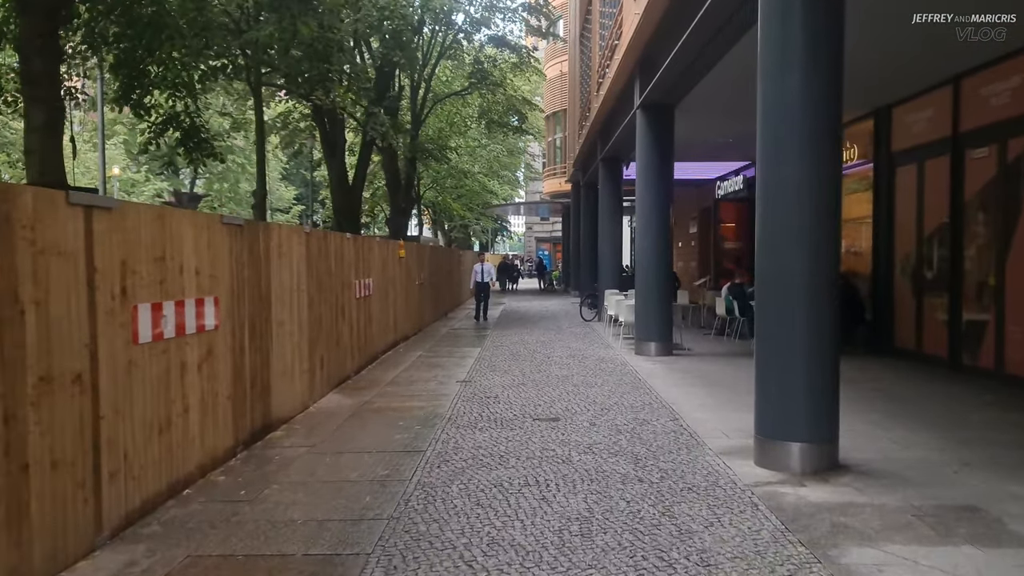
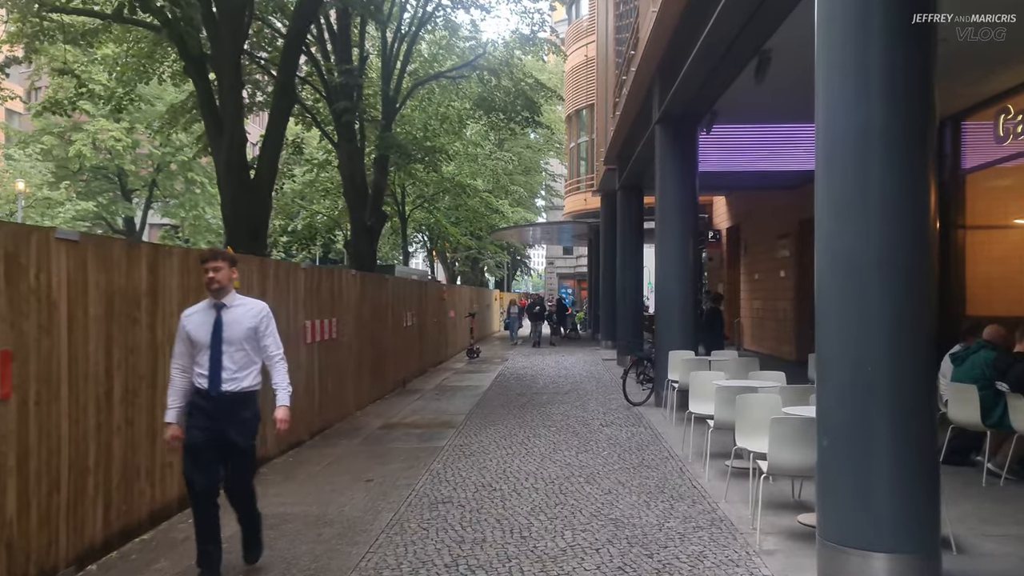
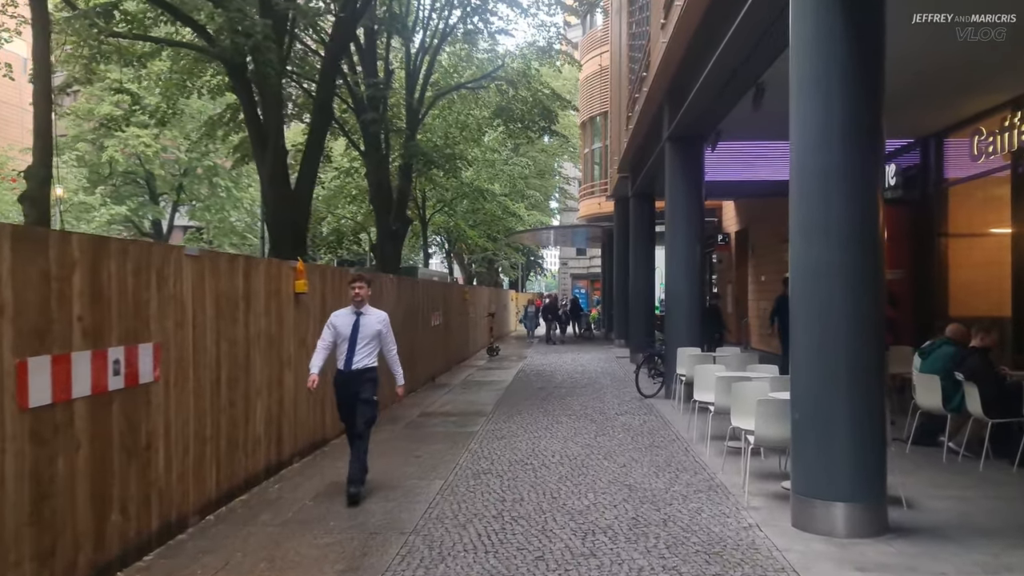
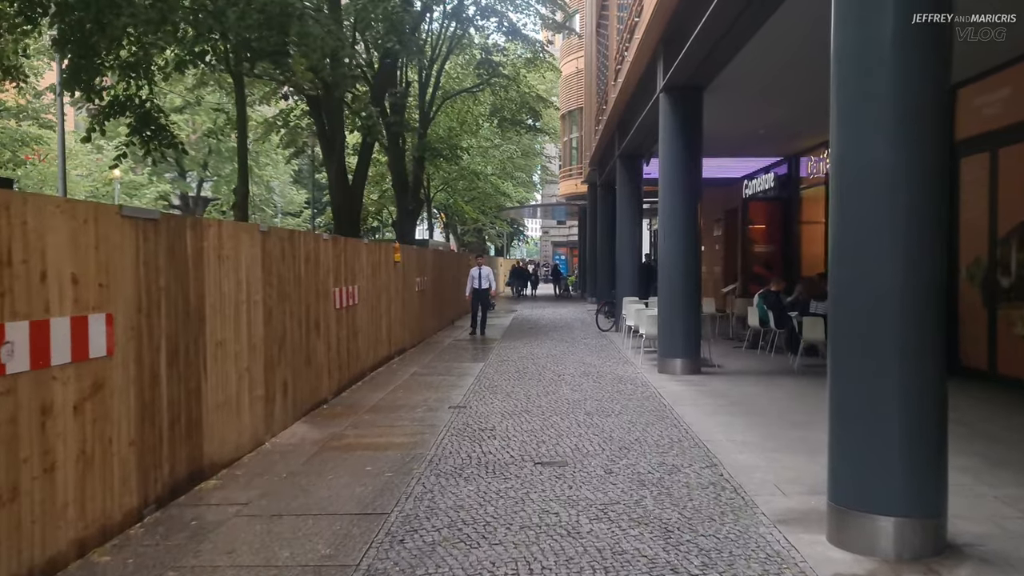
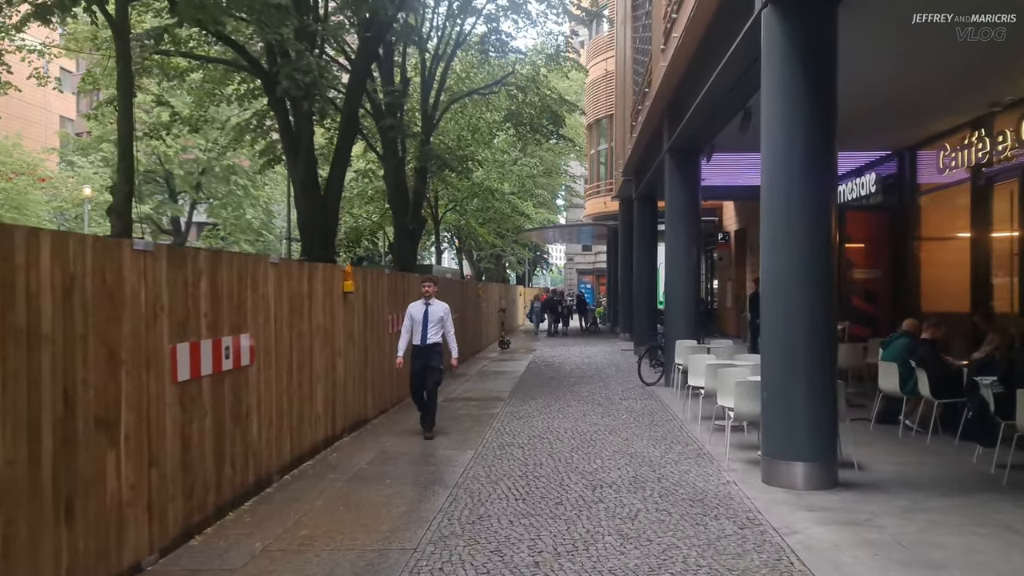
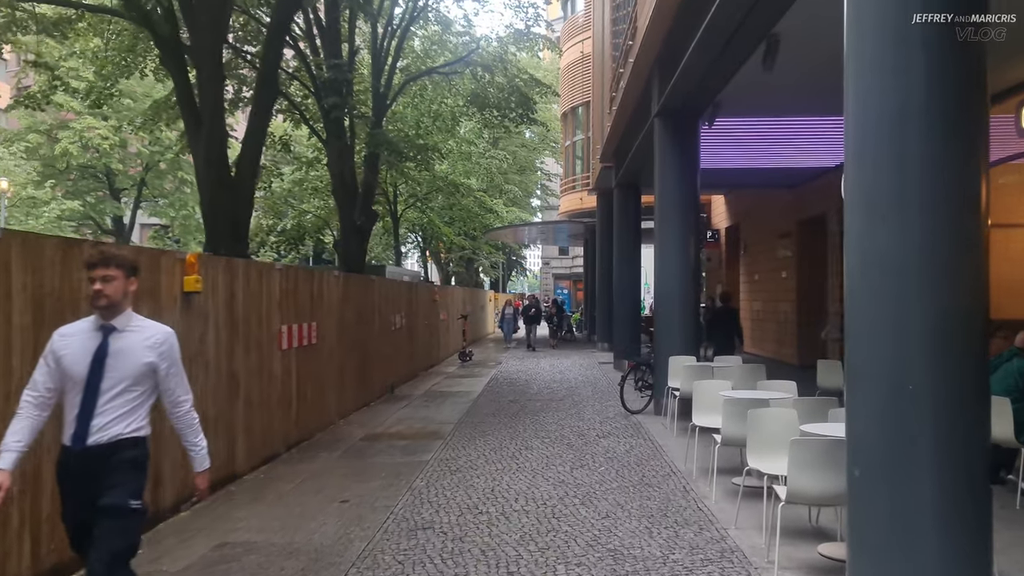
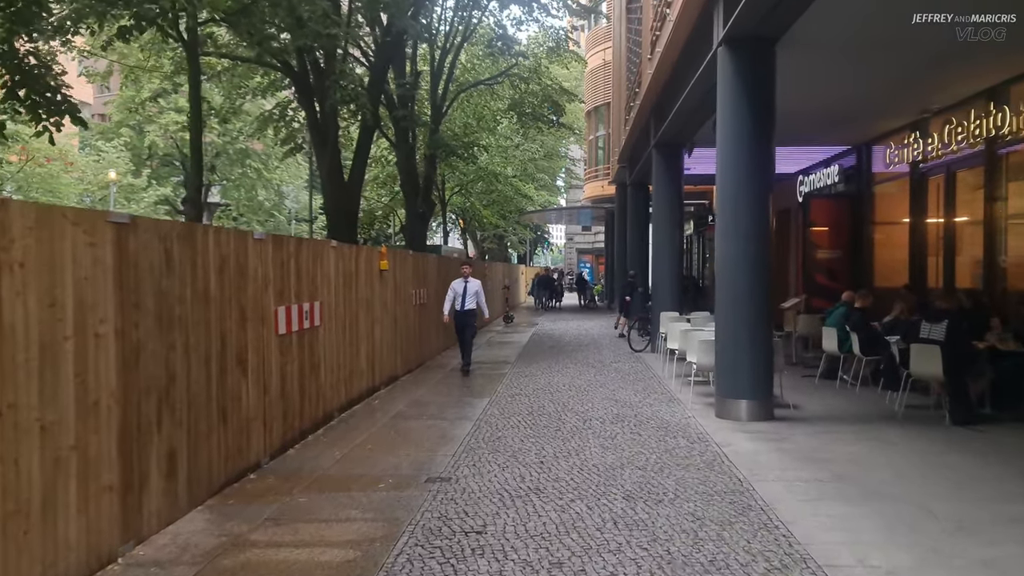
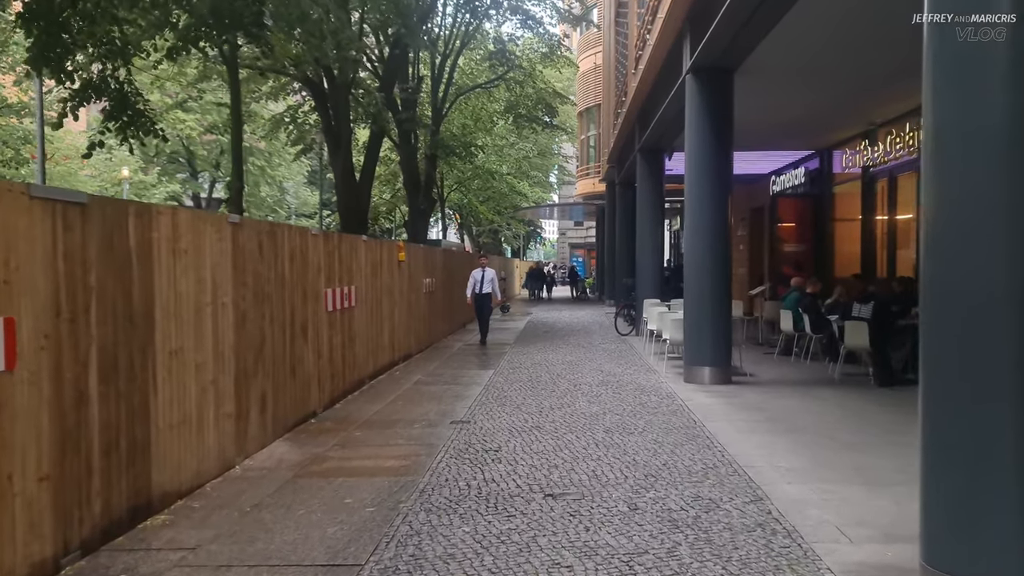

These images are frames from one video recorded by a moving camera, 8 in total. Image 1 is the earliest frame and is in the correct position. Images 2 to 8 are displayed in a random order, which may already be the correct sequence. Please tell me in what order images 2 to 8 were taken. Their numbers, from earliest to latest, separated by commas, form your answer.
4, 8, 7, 5, 3, 2, 6
